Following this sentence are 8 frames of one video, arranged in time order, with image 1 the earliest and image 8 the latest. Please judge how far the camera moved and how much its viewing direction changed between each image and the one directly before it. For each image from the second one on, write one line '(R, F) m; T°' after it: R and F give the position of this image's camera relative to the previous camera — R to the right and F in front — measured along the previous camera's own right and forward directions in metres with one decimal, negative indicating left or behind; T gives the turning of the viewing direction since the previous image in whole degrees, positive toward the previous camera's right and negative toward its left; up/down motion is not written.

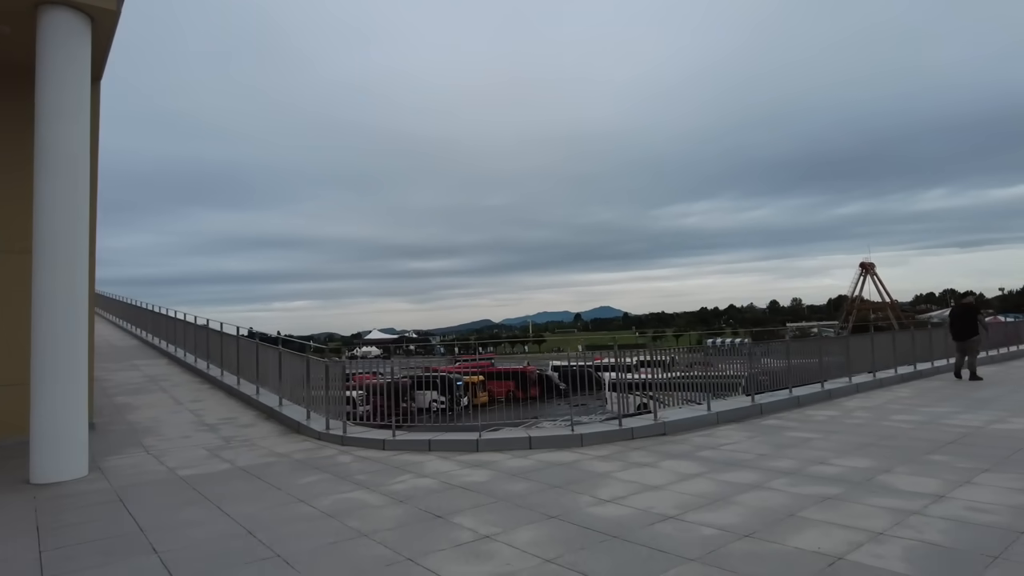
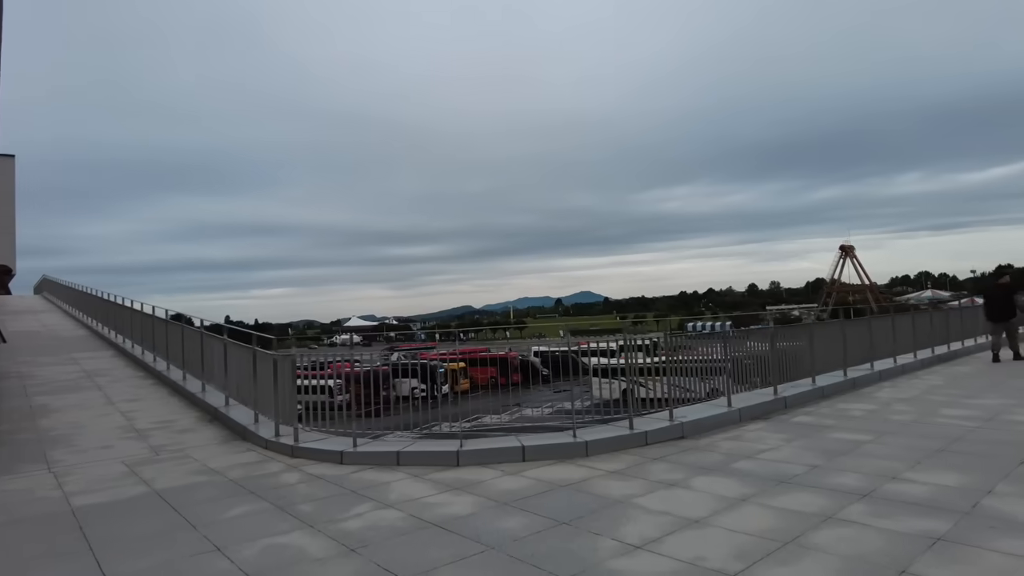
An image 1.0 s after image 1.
(-0.1, +1.3) m; +2°
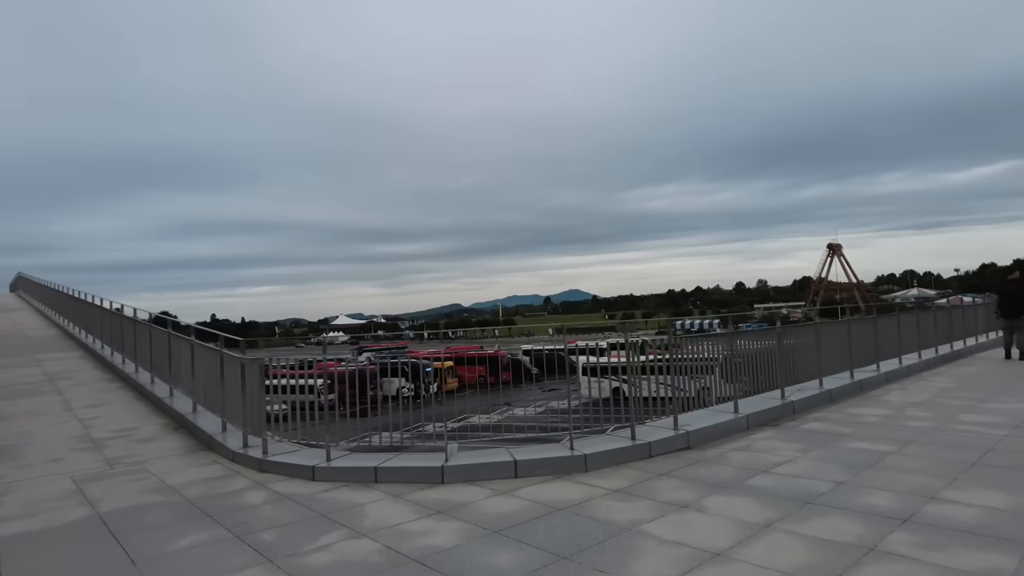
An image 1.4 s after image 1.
(0.0, +0.5) m; +1°
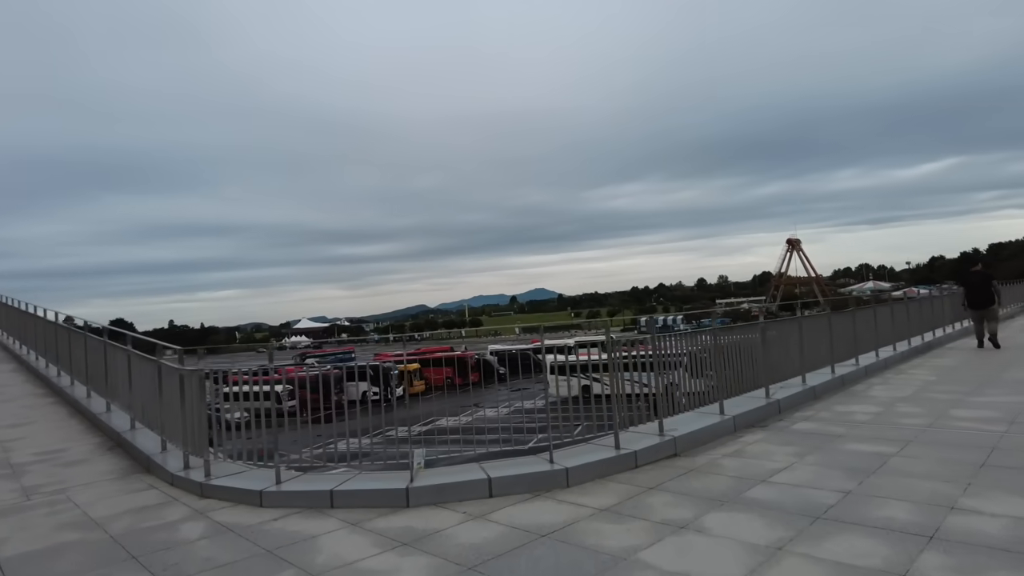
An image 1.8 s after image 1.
(0.0, +0.5) m; +3°
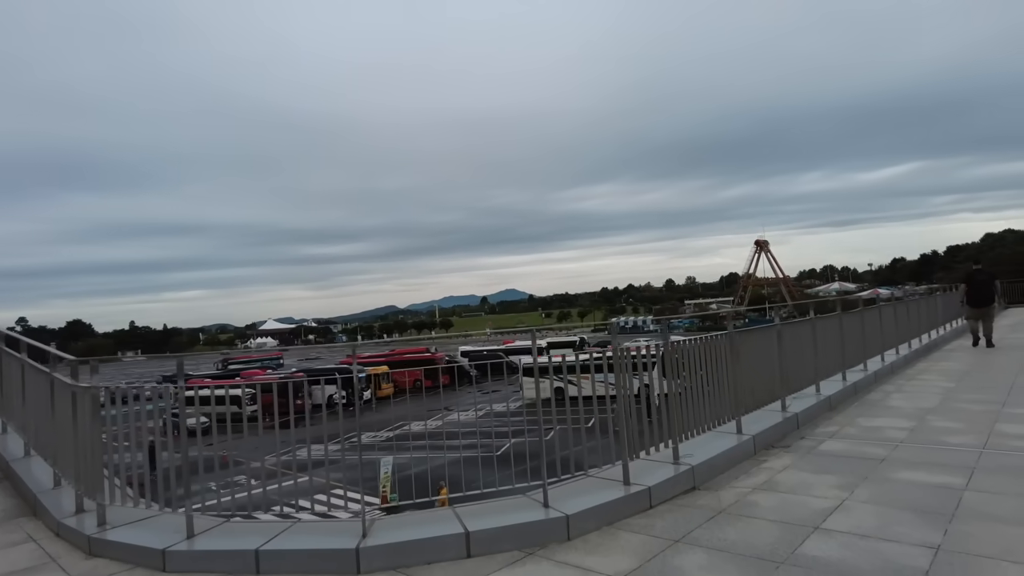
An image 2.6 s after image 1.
(-0.1, +1.0) m; +3°
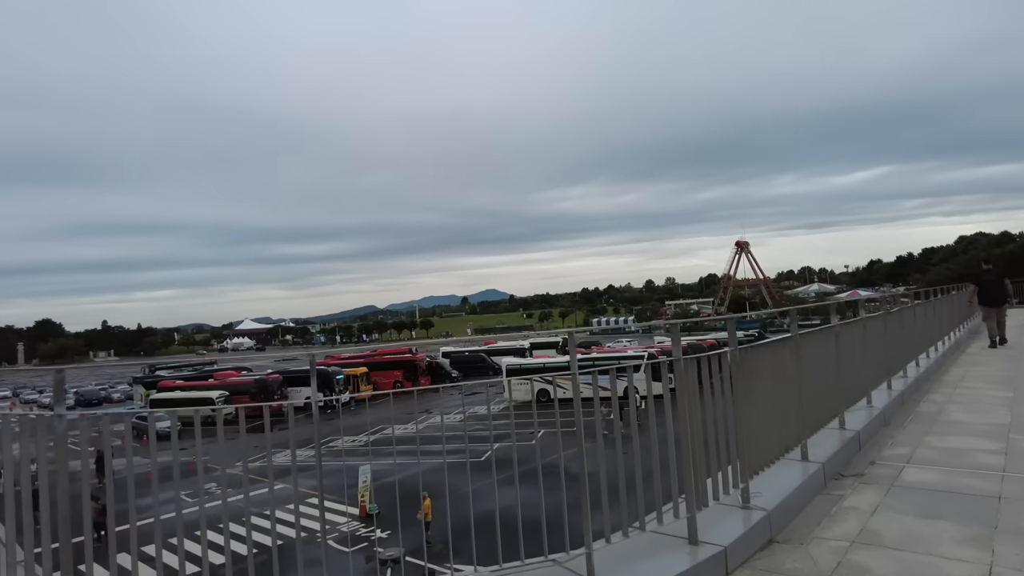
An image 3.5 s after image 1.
(-0.2, +1.0) m; +2°
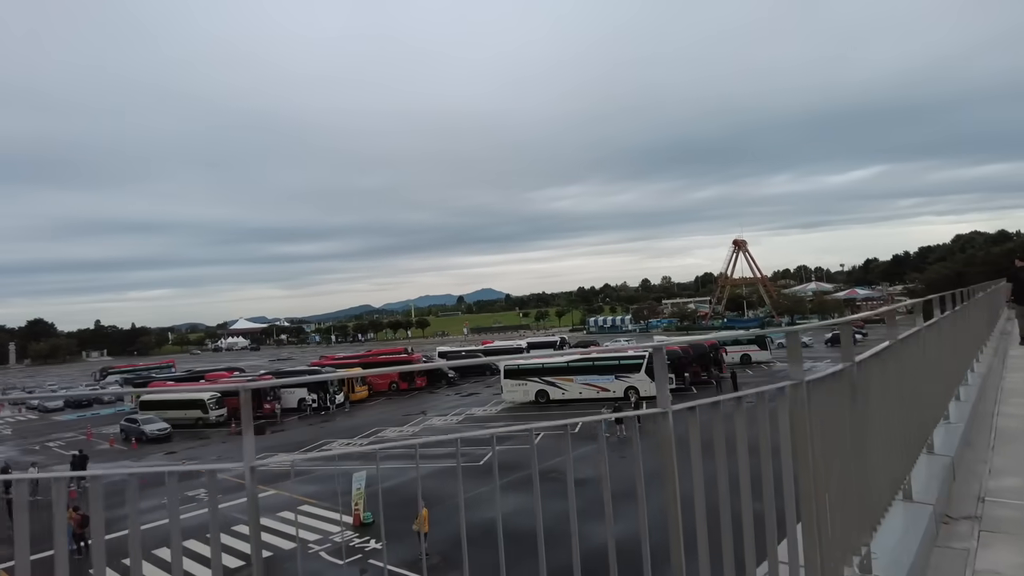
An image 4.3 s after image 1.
(-0.2, +0.8) m; +1°
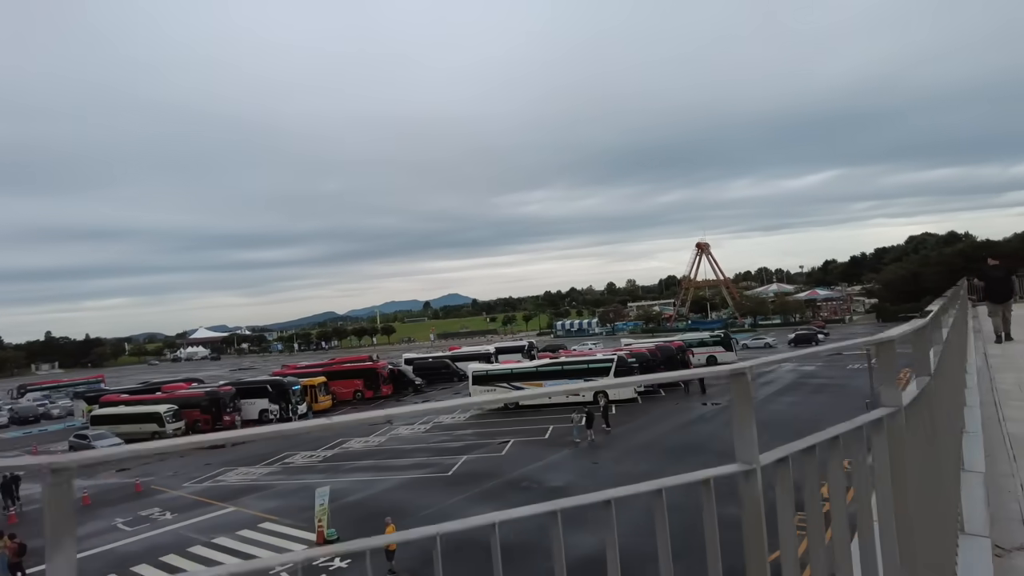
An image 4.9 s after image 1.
(0.0, +0.6) m; +3°
